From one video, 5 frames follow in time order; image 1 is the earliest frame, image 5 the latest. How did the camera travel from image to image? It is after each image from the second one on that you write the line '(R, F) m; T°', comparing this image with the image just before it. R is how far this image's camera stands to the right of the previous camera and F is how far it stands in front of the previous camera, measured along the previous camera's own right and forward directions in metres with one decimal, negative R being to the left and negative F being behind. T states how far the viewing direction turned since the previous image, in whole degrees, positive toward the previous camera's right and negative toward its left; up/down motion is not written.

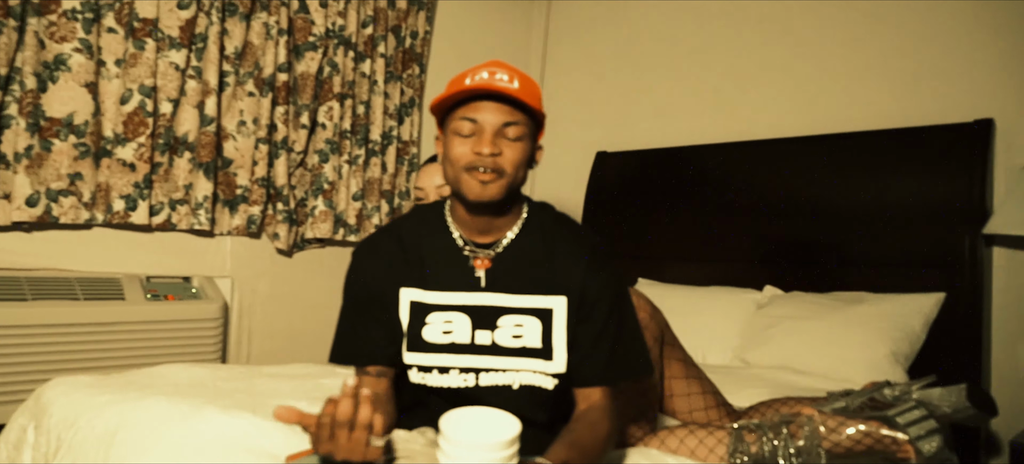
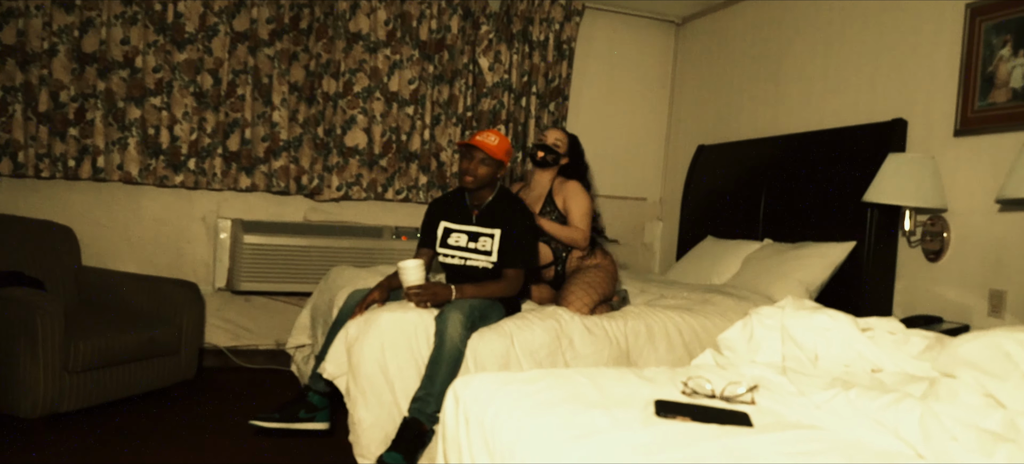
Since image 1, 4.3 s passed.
(+1.2, -1.1) m; -27°
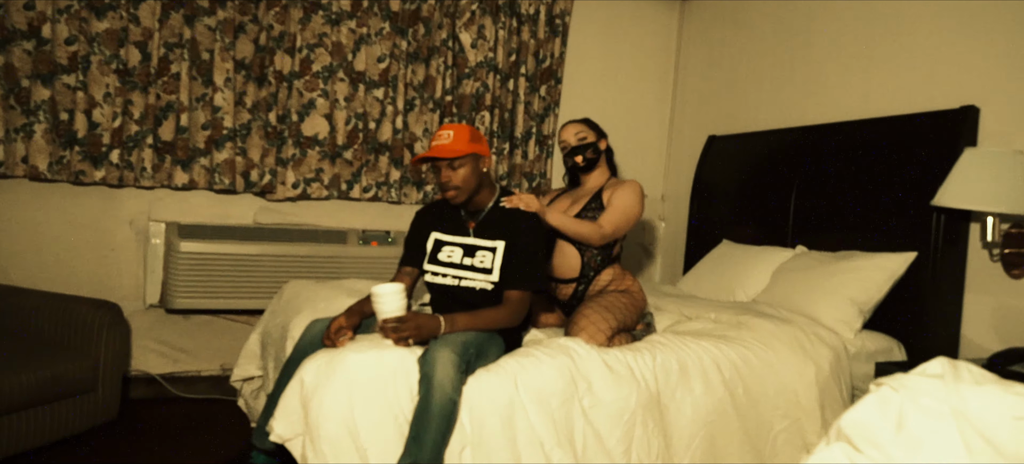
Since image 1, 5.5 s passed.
(-0.1, +0.5) m; +3°
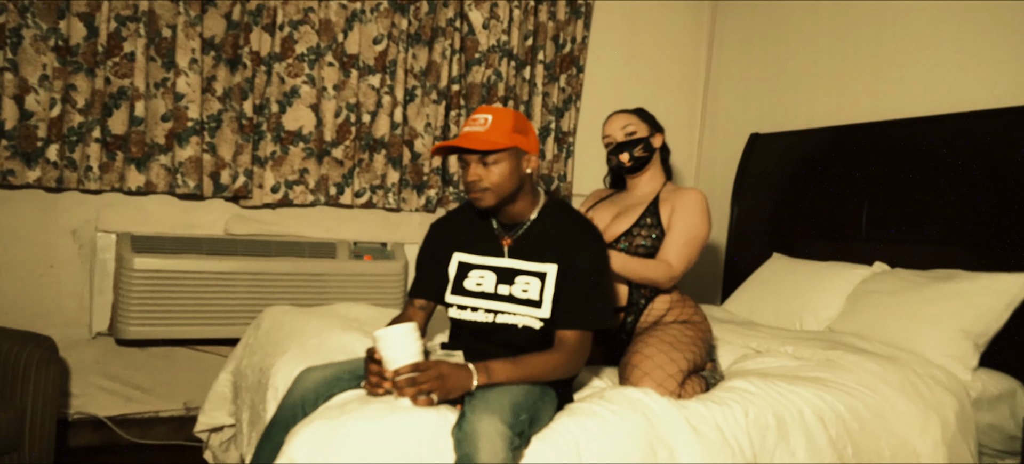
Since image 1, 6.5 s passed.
(-0.1, +0.4) m; +2°
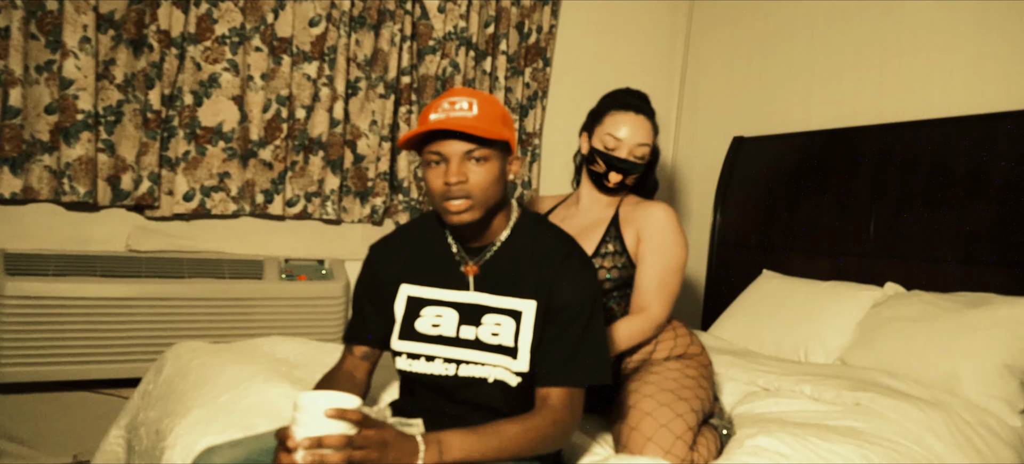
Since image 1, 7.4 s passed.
(0.0, +0.3) m; +4°
